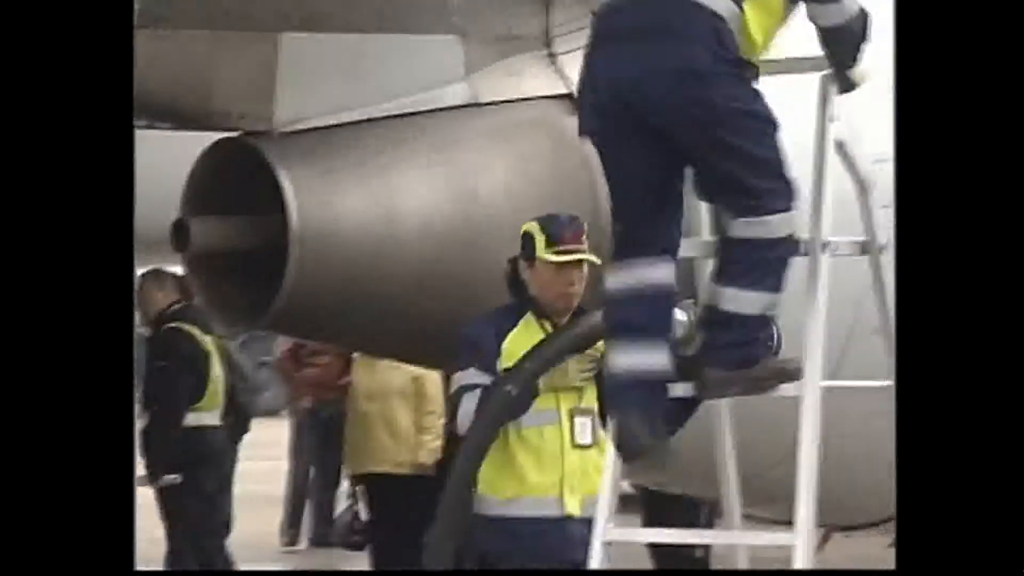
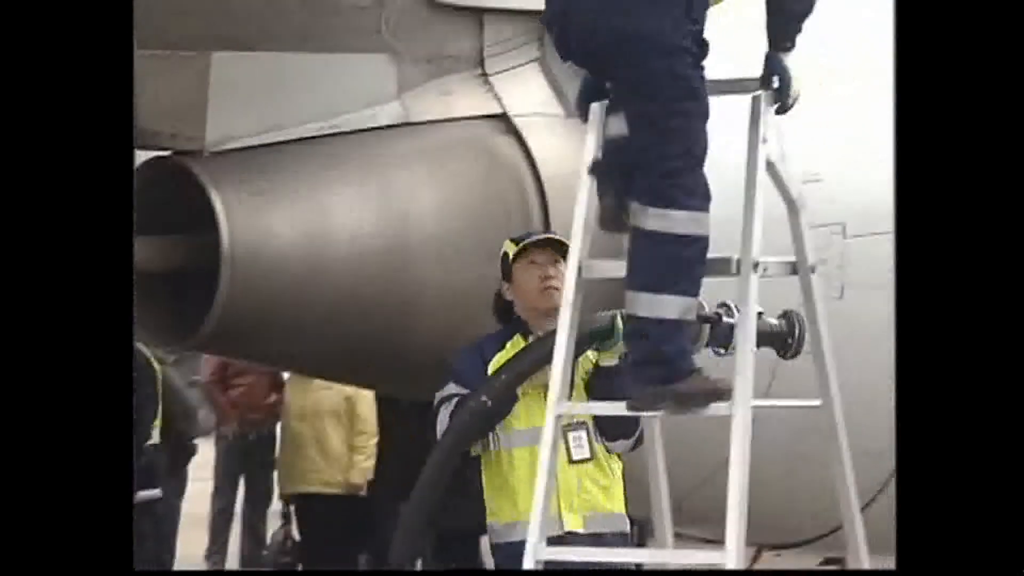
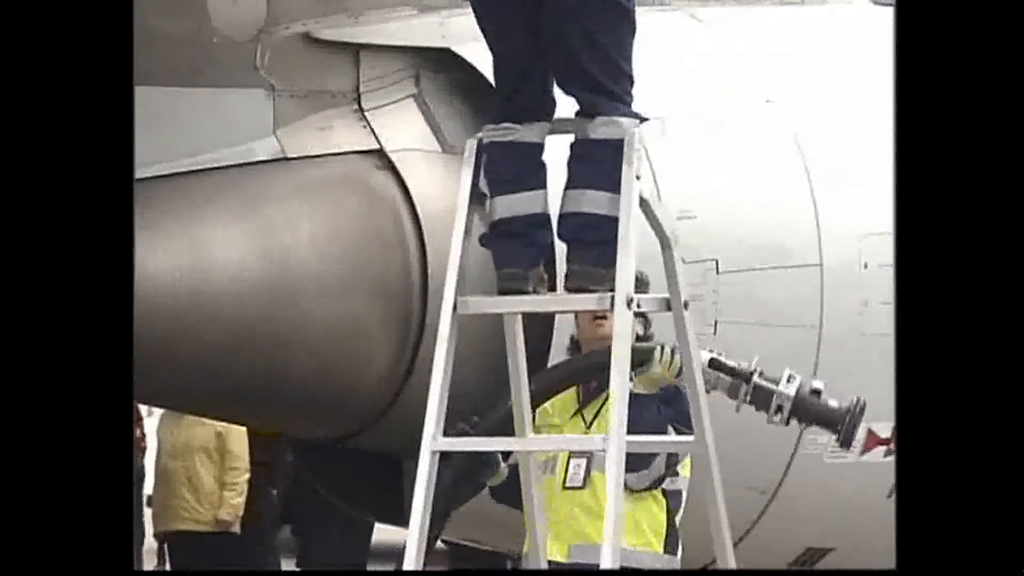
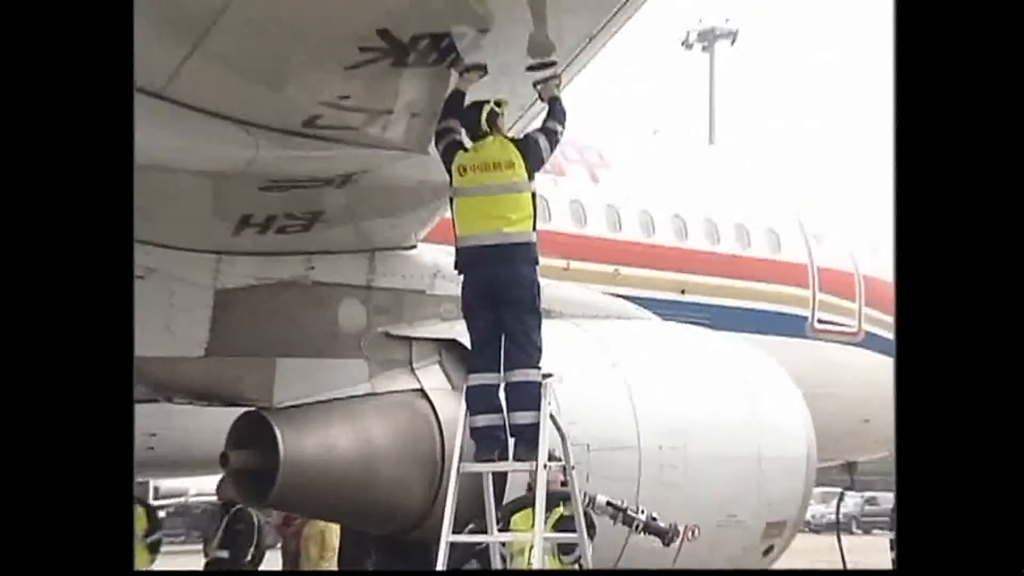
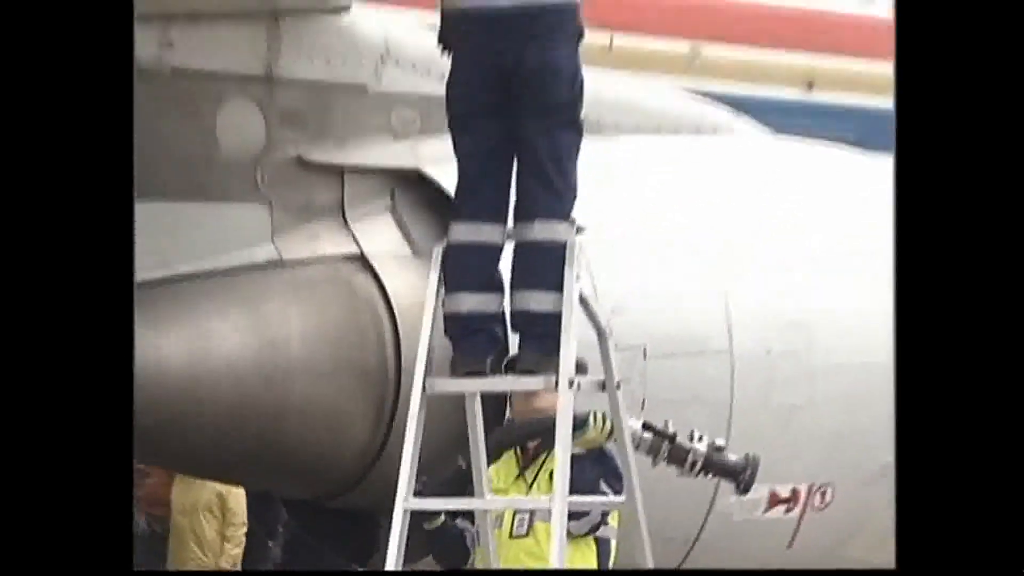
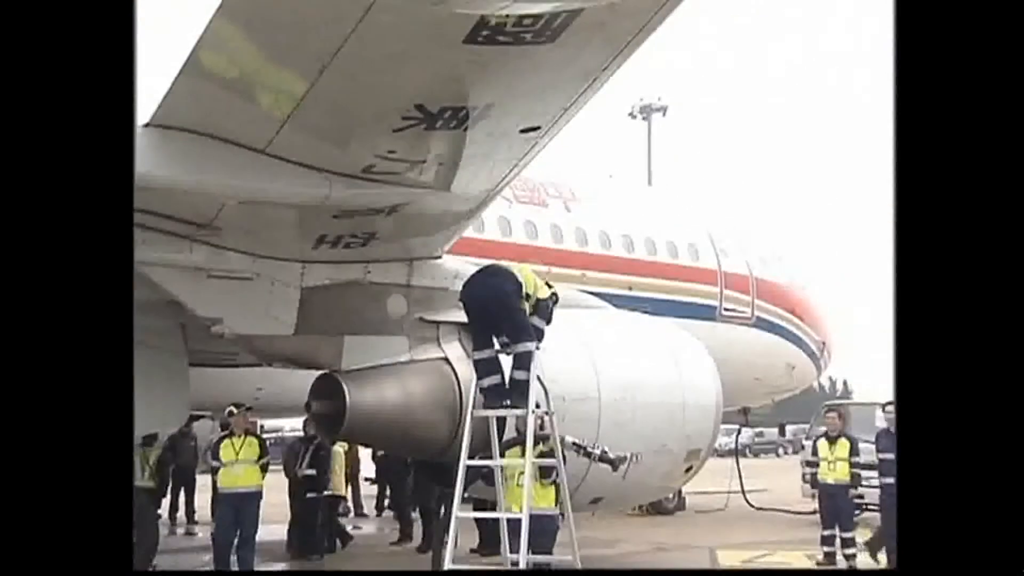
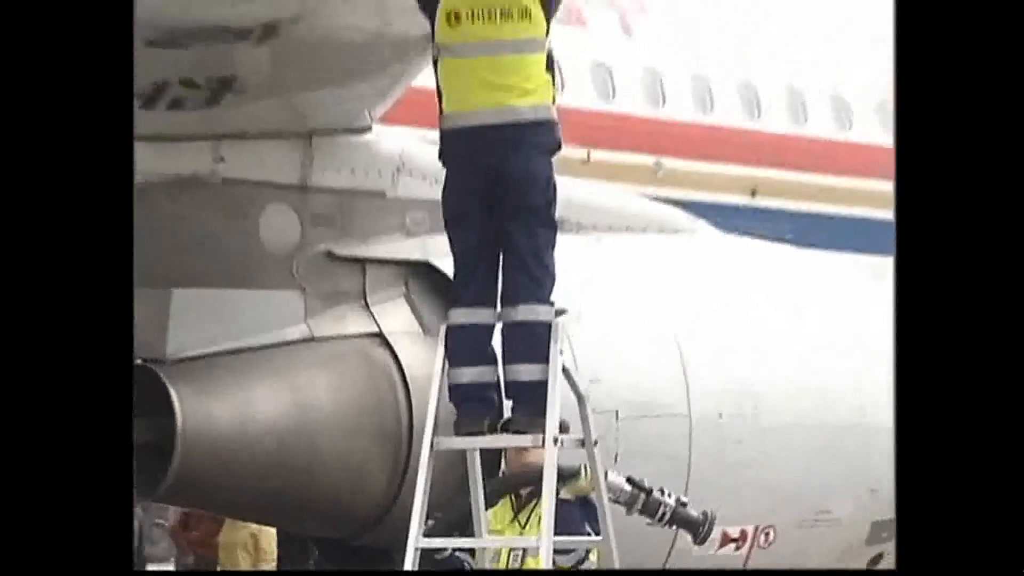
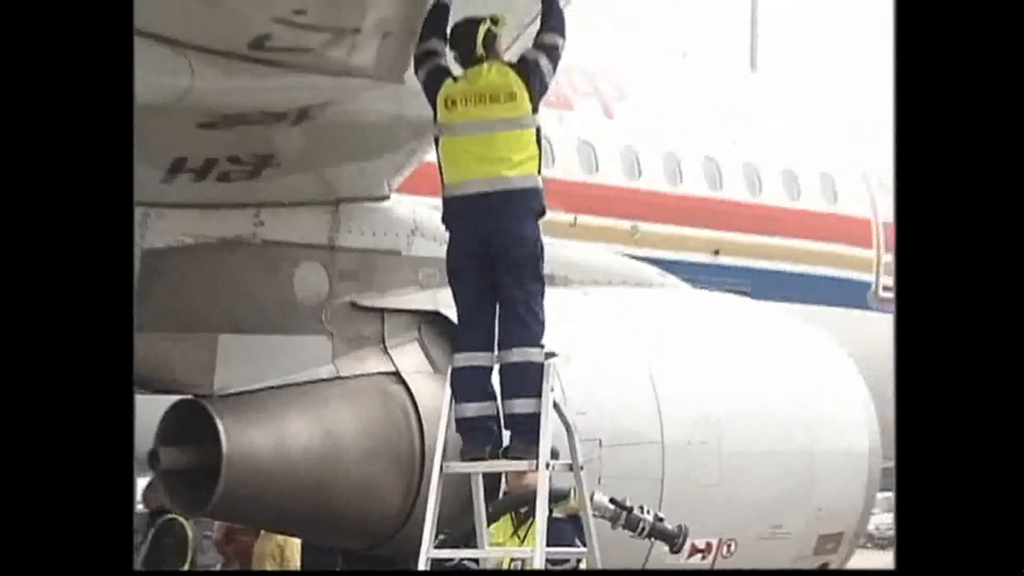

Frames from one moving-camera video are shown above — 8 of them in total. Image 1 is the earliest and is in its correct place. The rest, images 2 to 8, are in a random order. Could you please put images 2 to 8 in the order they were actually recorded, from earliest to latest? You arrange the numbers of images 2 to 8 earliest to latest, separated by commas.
2, 3, 5, 7, 8, 4, 6
